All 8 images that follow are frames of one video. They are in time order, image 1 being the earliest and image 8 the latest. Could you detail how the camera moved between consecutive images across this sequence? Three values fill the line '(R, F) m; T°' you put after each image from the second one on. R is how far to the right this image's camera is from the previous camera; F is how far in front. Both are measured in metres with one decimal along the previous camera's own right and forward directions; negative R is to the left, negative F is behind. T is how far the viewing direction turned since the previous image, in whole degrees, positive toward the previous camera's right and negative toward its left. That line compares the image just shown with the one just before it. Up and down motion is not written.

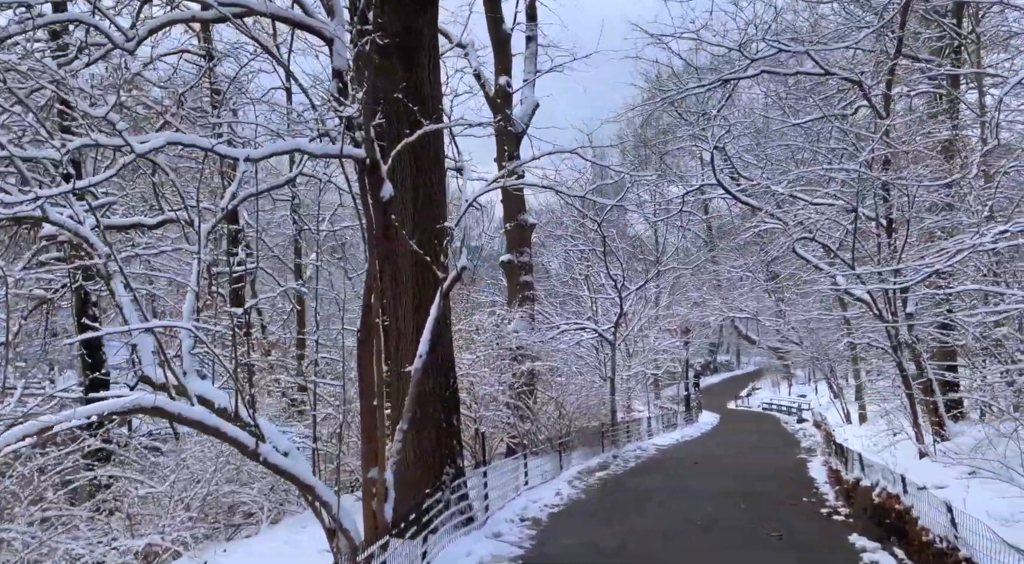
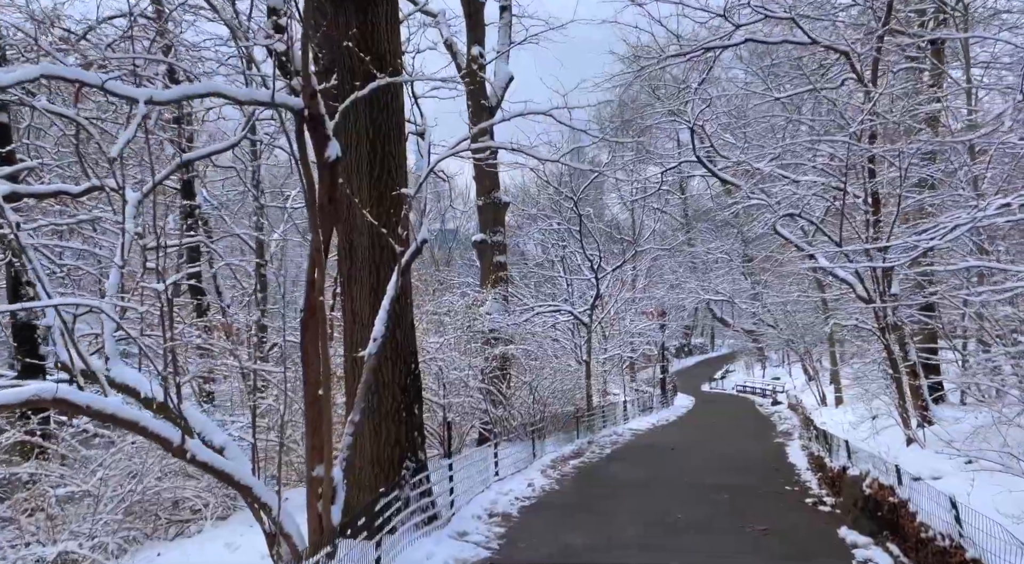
(+0.1, +0.7) m; +2°
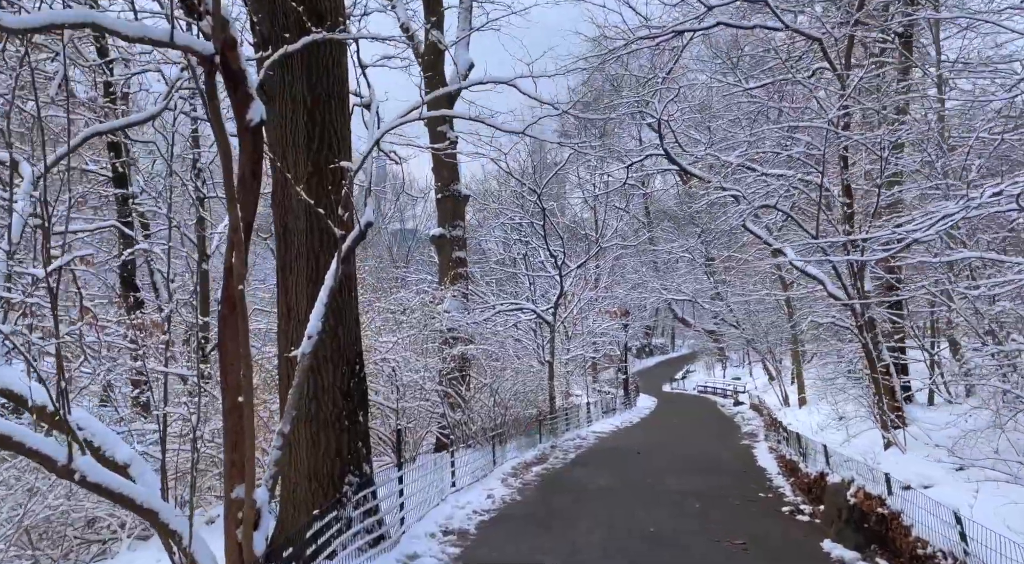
(0.0, +0.8) m; +2°
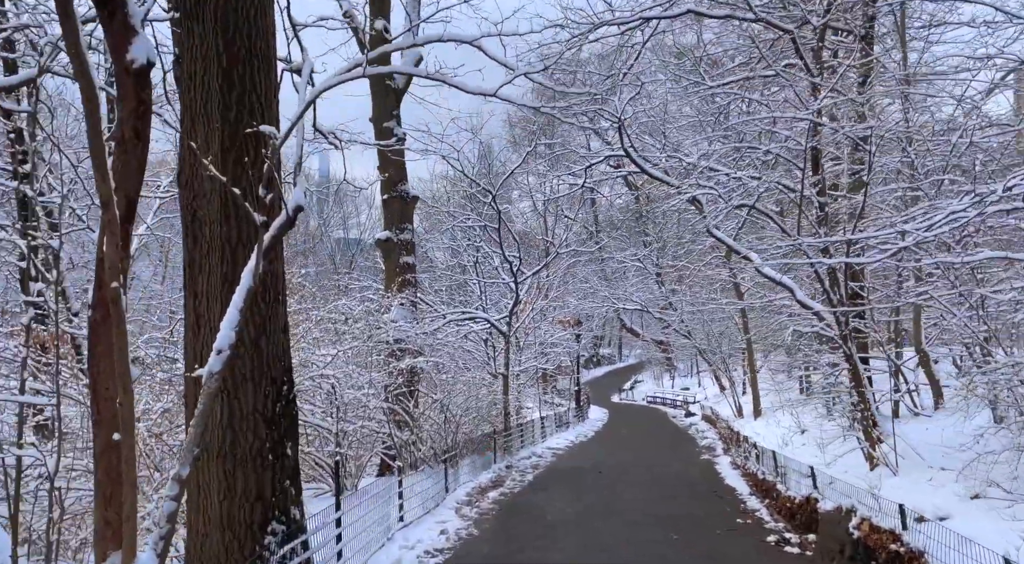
(-0.1, +1.1) m; +3°
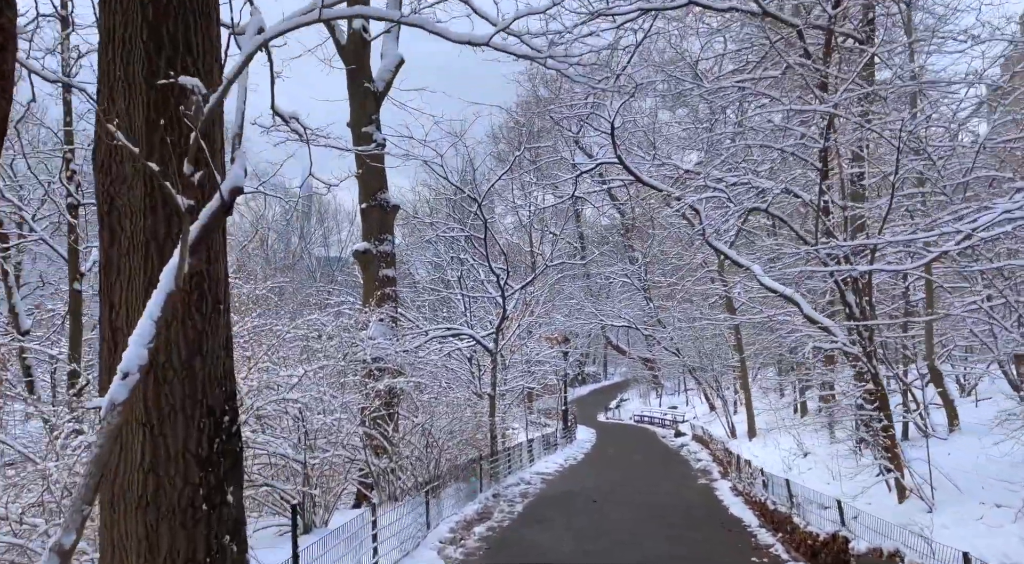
(-0.1, +1.0) m; +1°
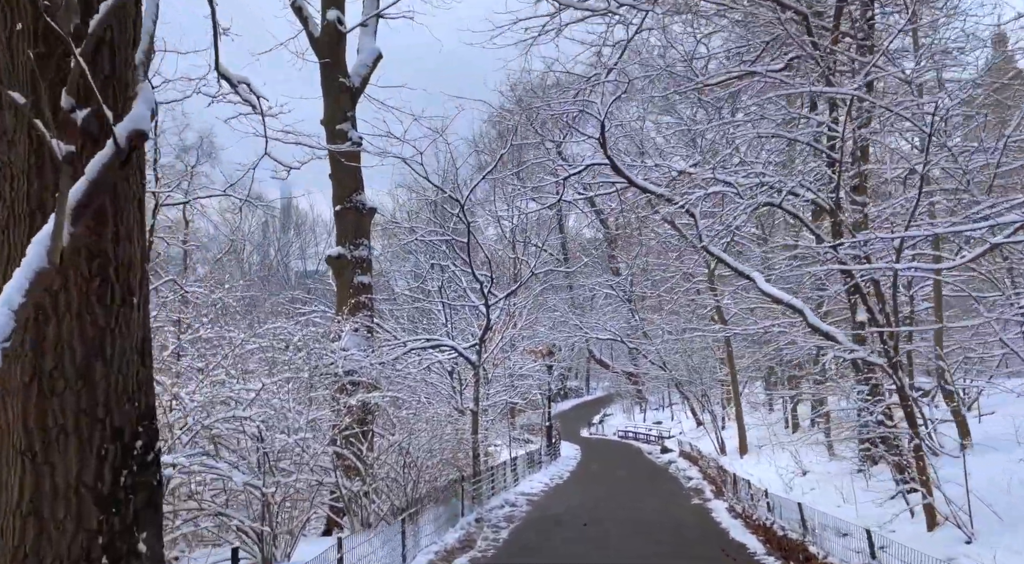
(0.0, +0.9) m; +1°
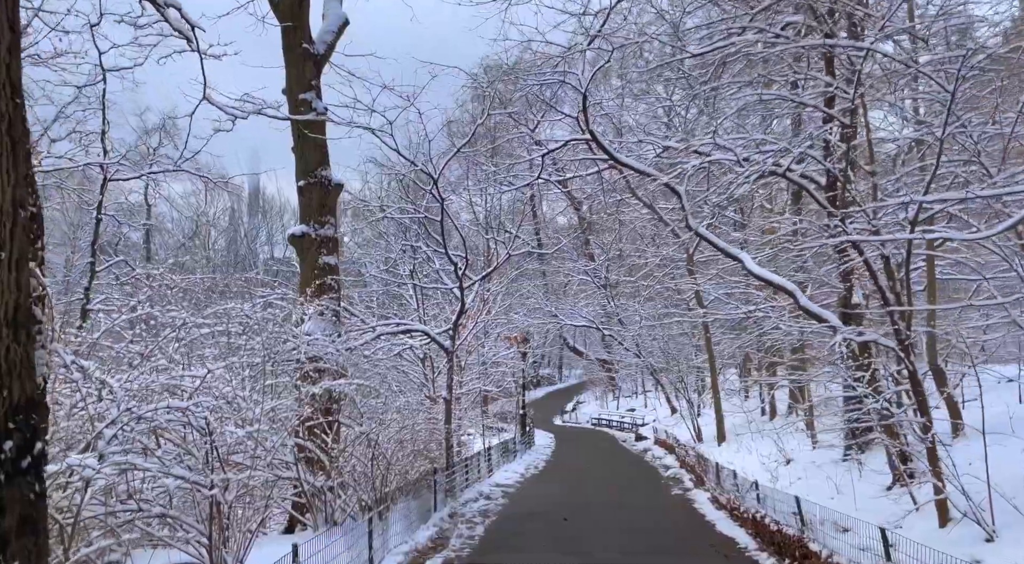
(0.0, +0.7) m; +2°
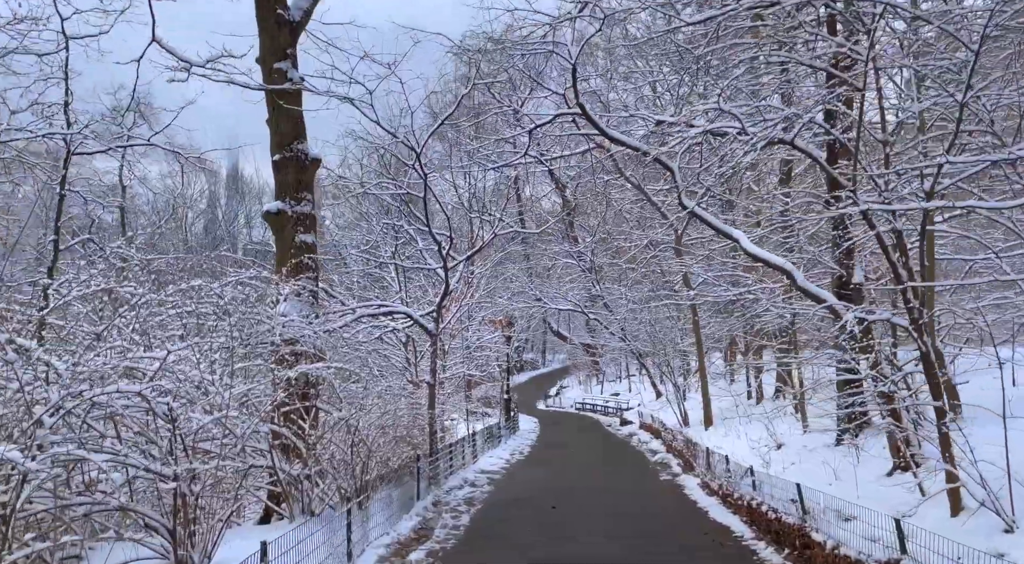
(0.0, +0.5) m; +1°
